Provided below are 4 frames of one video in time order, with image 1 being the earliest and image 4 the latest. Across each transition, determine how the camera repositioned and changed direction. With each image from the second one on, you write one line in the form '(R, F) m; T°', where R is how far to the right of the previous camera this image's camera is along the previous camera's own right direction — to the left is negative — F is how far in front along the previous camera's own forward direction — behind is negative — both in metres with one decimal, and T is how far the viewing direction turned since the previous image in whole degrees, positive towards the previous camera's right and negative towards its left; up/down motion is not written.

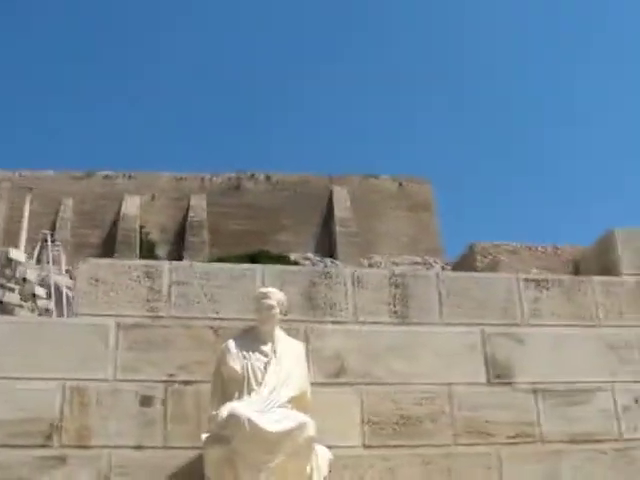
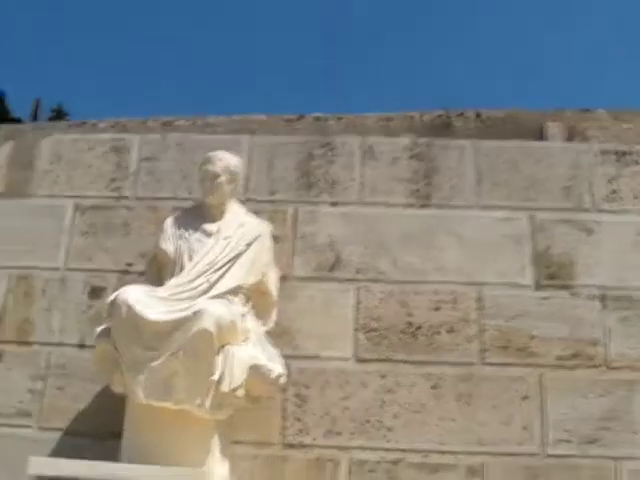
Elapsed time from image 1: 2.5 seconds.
(+1.5, +1.6) m; -16°
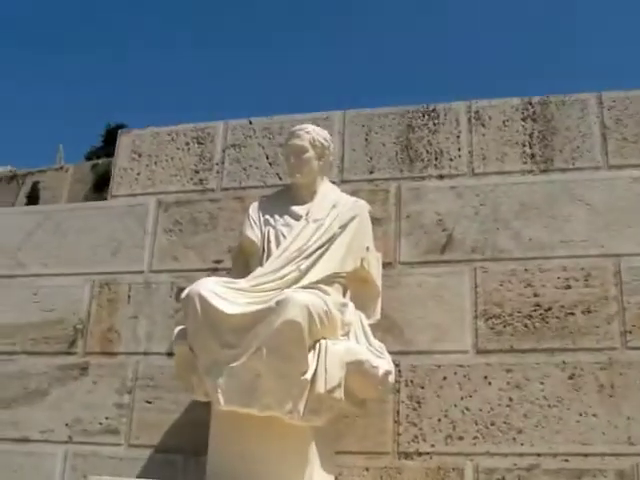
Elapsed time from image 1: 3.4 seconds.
(+0.1, +0.6) m; -8°
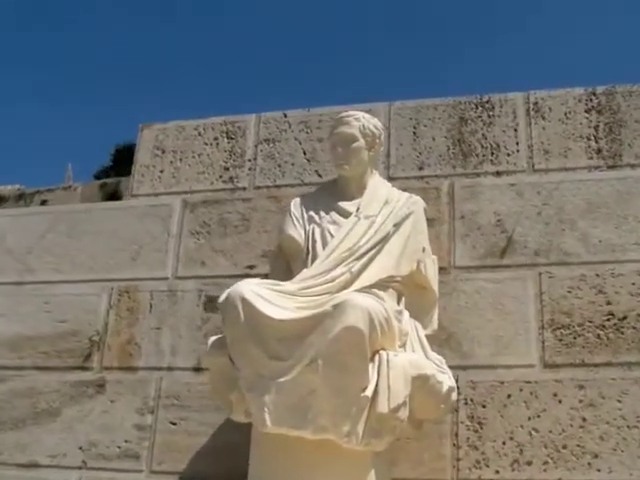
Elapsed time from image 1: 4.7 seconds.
(-0.2, +0.4) m; +1°
